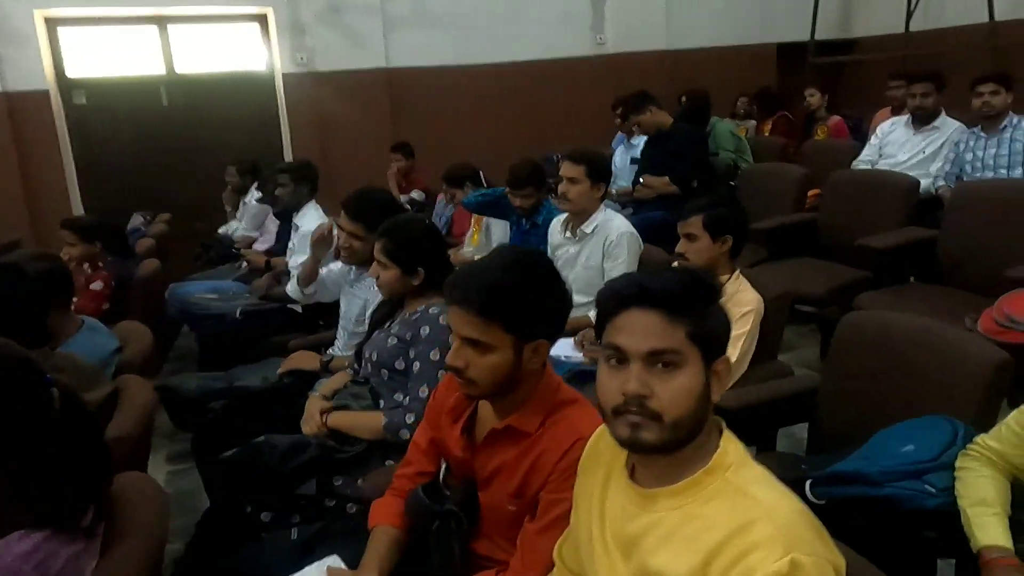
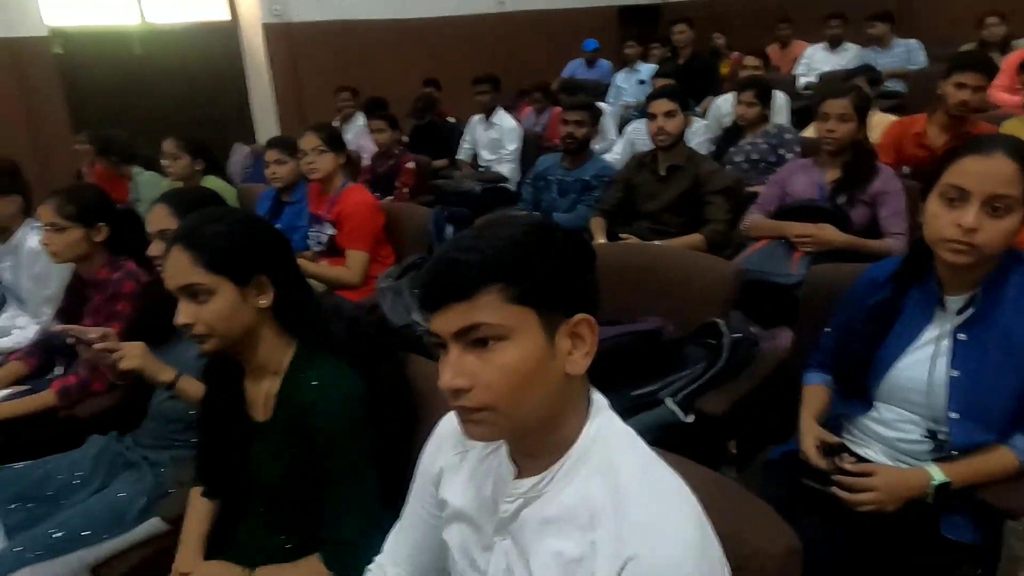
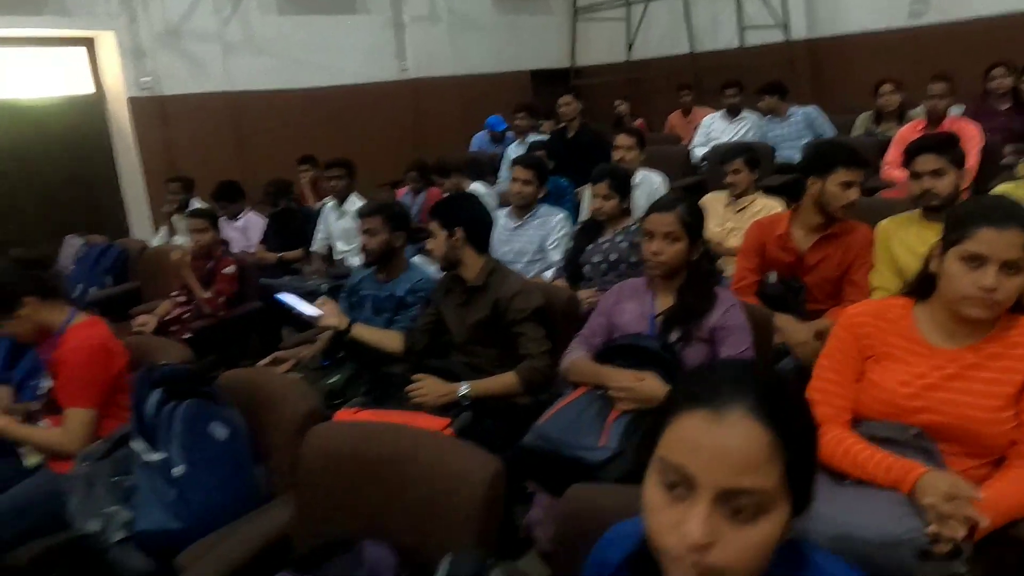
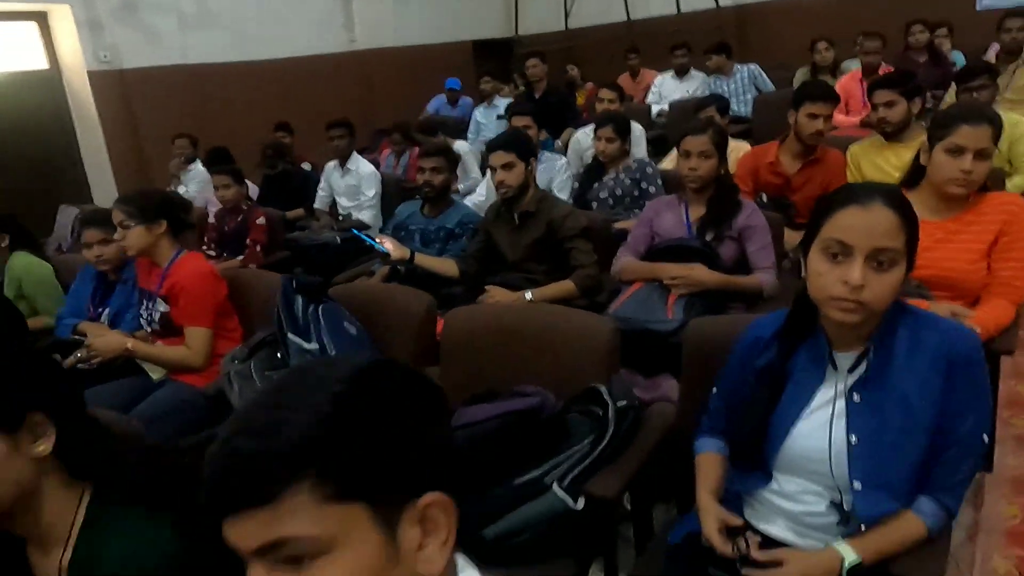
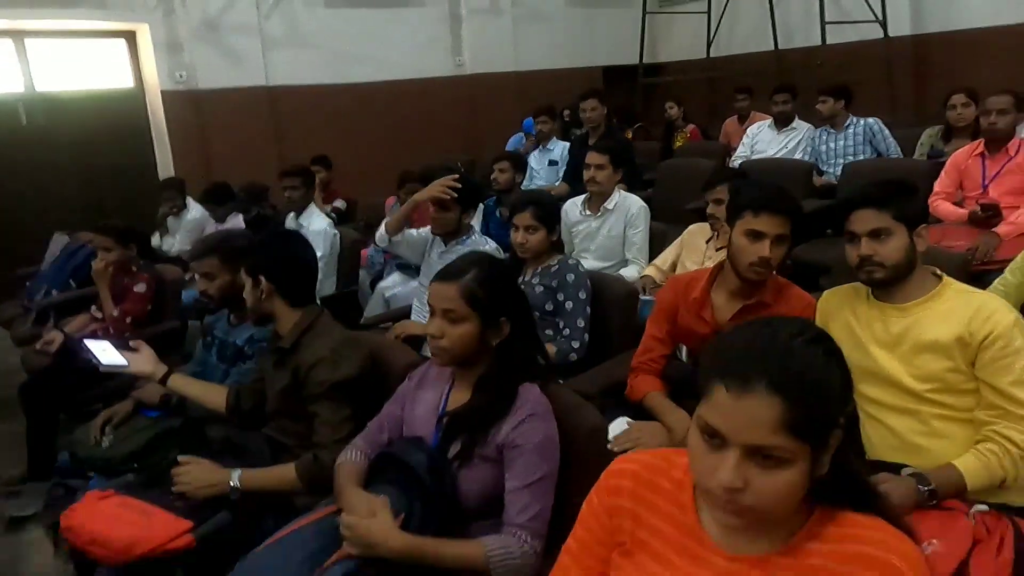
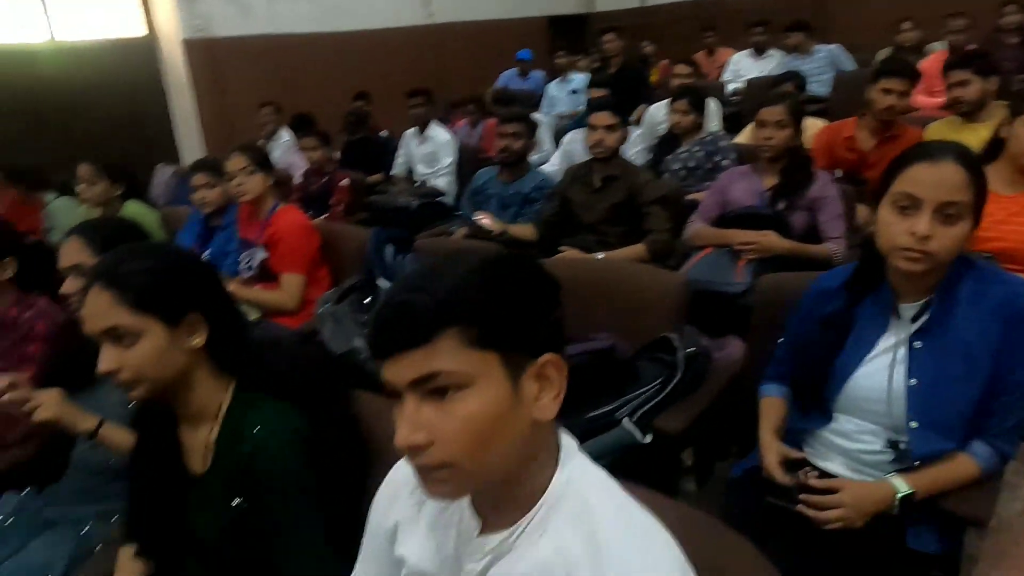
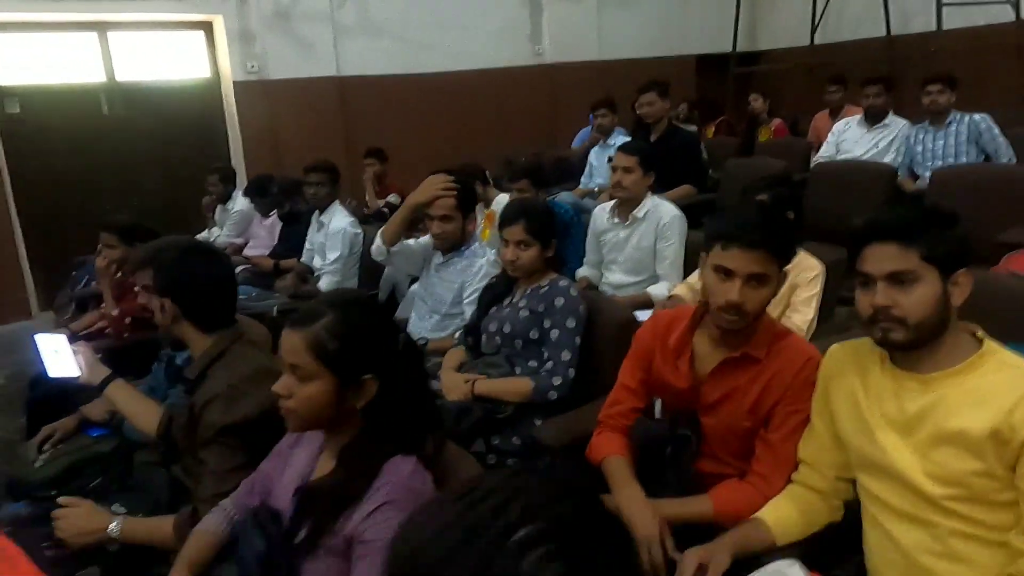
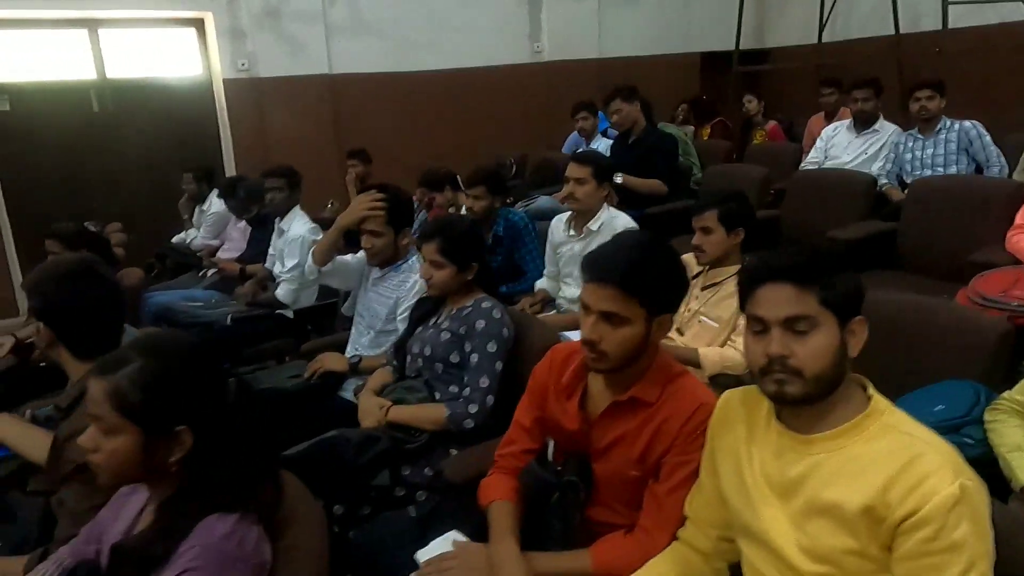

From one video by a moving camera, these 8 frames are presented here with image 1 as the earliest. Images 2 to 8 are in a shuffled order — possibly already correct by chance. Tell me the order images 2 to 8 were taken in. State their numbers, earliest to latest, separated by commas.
8, 7, 5, 3, 4, 6, 2
